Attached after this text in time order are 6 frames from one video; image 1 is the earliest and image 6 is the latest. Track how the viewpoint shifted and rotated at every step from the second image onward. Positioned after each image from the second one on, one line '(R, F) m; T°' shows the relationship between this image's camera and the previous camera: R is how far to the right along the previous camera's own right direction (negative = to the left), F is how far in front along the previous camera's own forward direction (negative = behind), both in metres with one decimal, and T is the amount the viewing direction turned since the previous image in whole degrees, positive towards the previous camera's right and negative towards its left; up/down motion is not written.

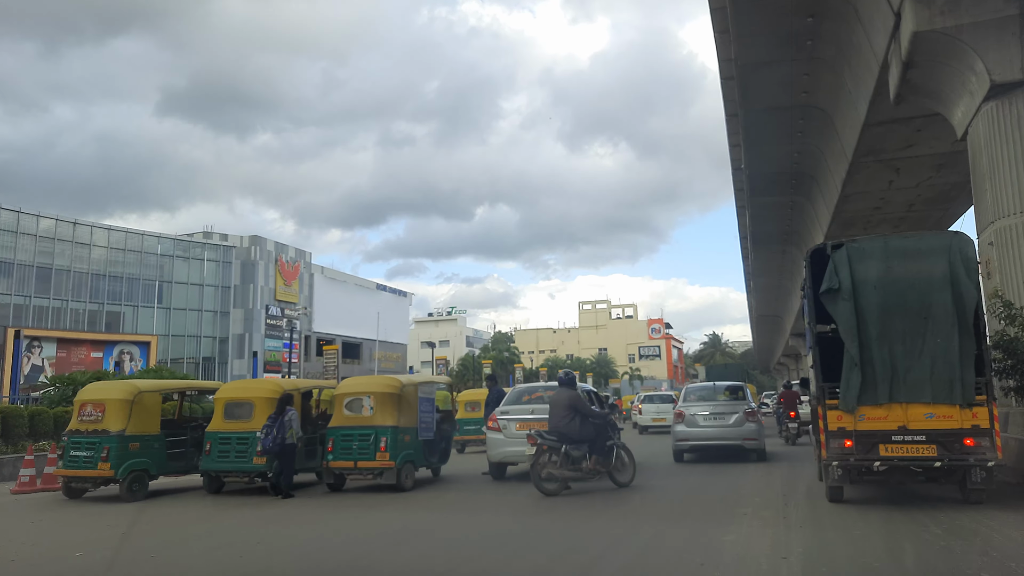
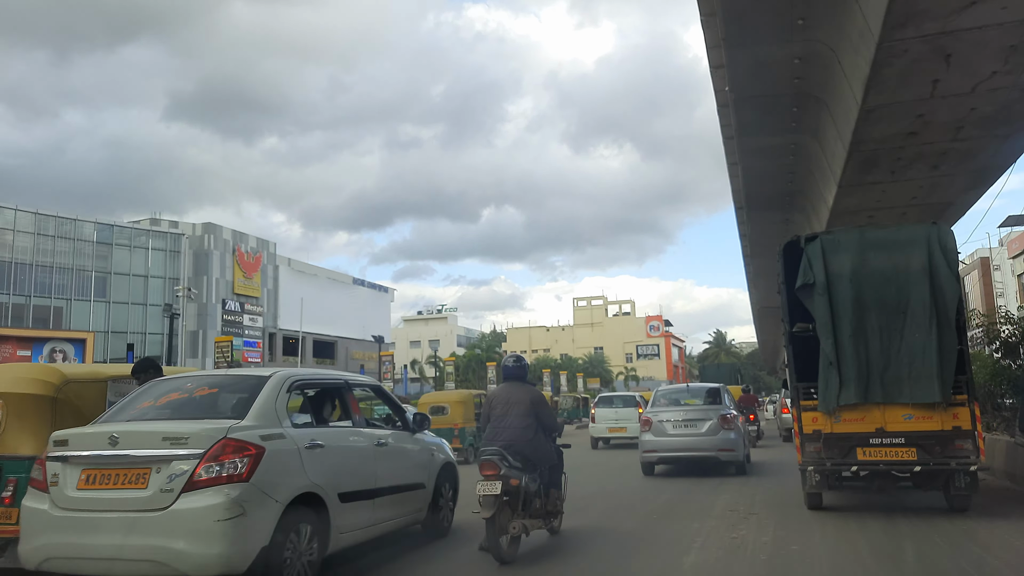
(+0.9, +2.2) m; 0°
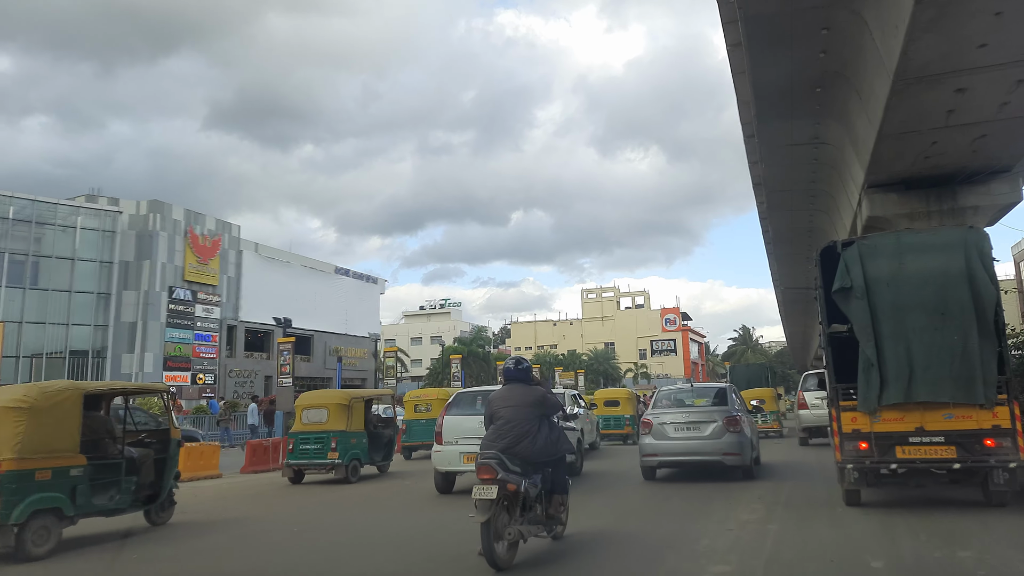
(+0.7, +0.8) m; -2°
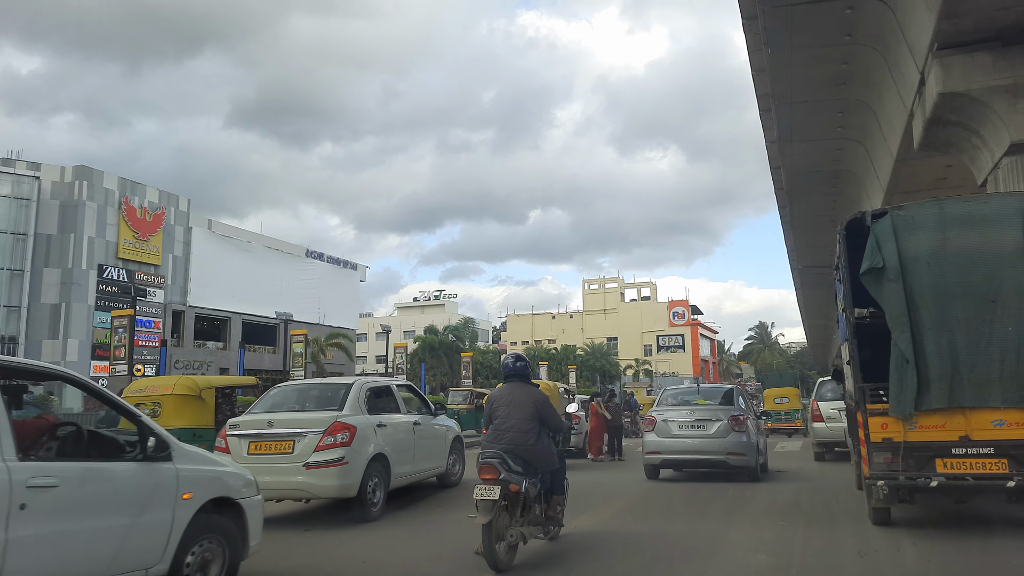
(+0.4, +0.9) m; -1°
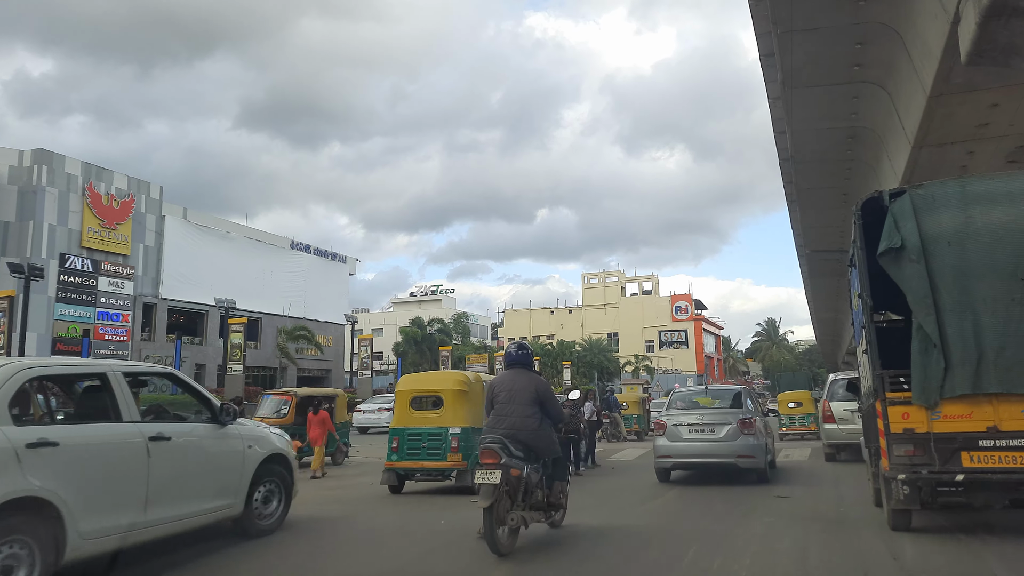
(0.0, +0.1) m; -1°
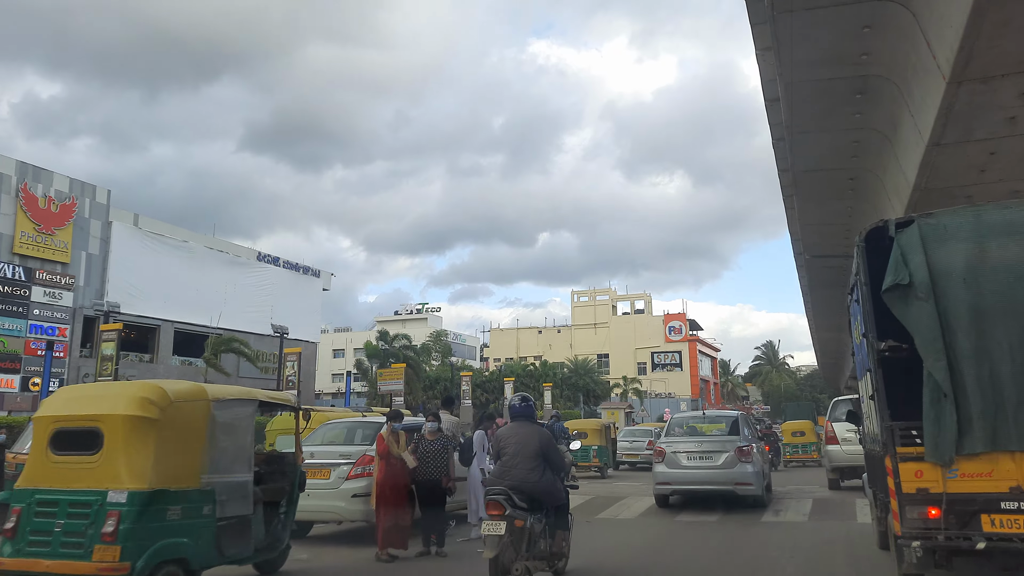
(+0.1, +0.4) m; 0°
